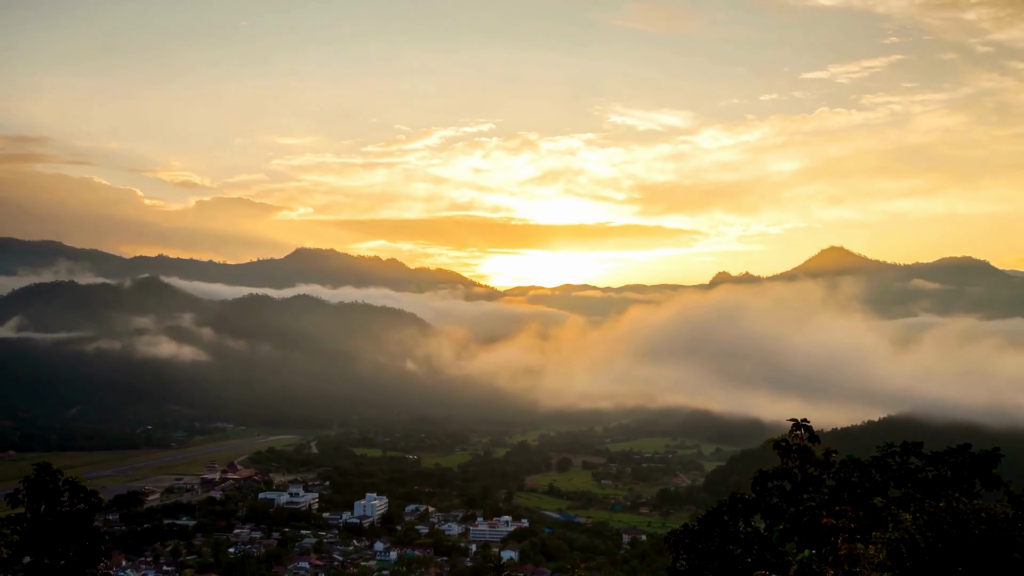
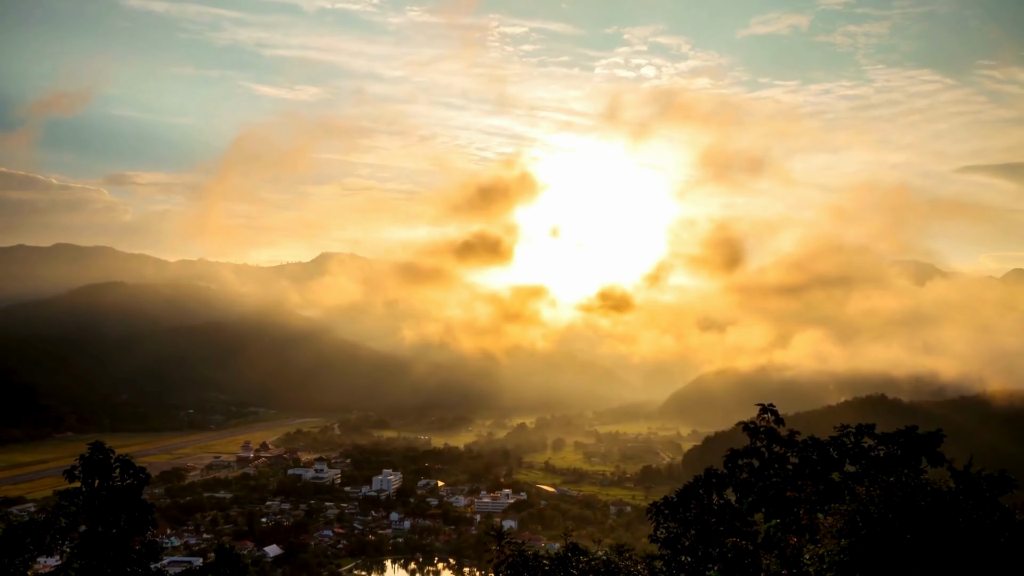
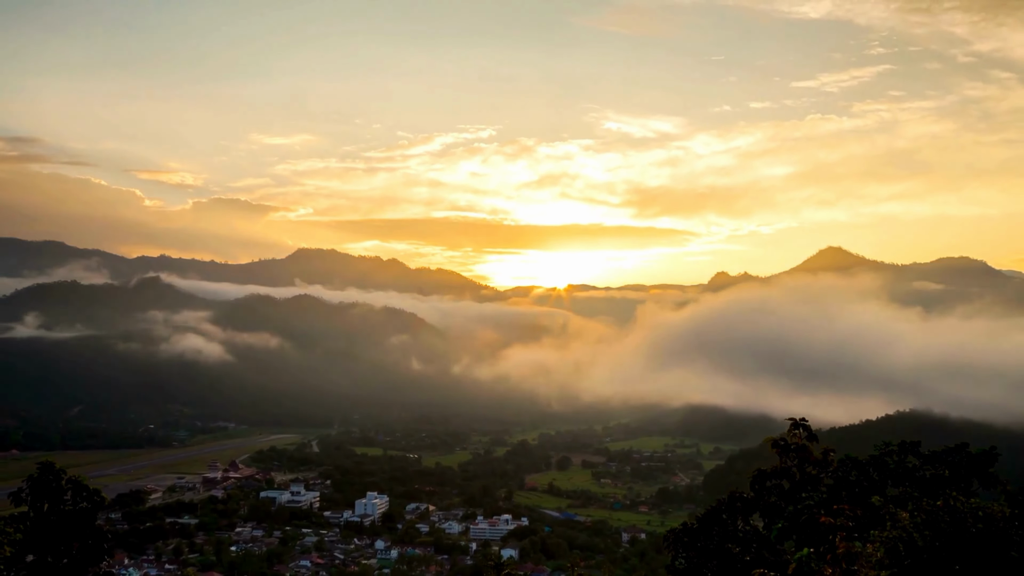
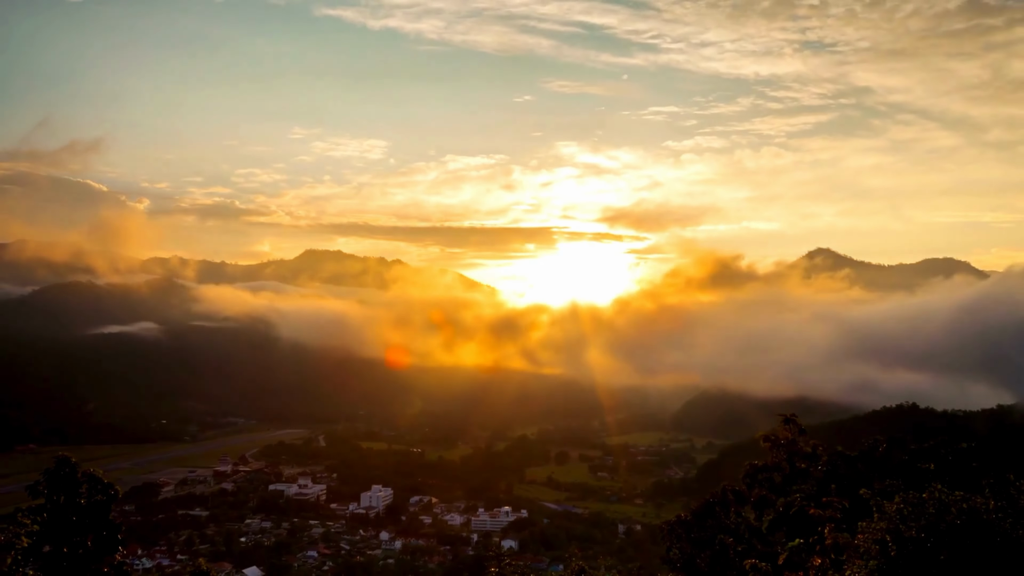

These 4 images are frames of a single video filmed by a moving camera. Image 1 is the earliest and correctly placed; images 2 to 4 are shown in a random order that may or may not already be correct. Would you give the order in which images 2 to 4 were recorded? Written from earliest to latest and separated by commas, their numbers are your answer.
3, 4, 2
